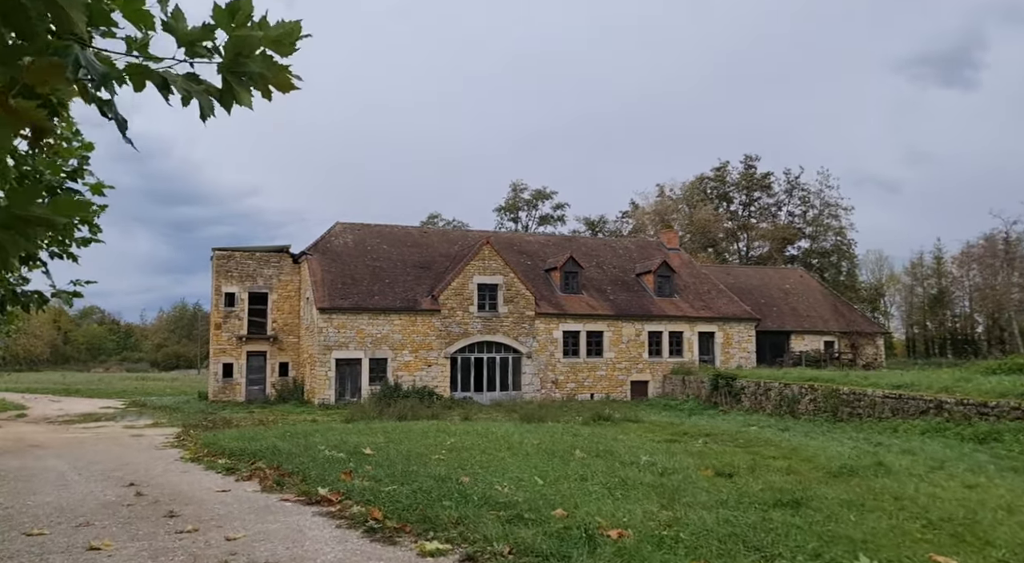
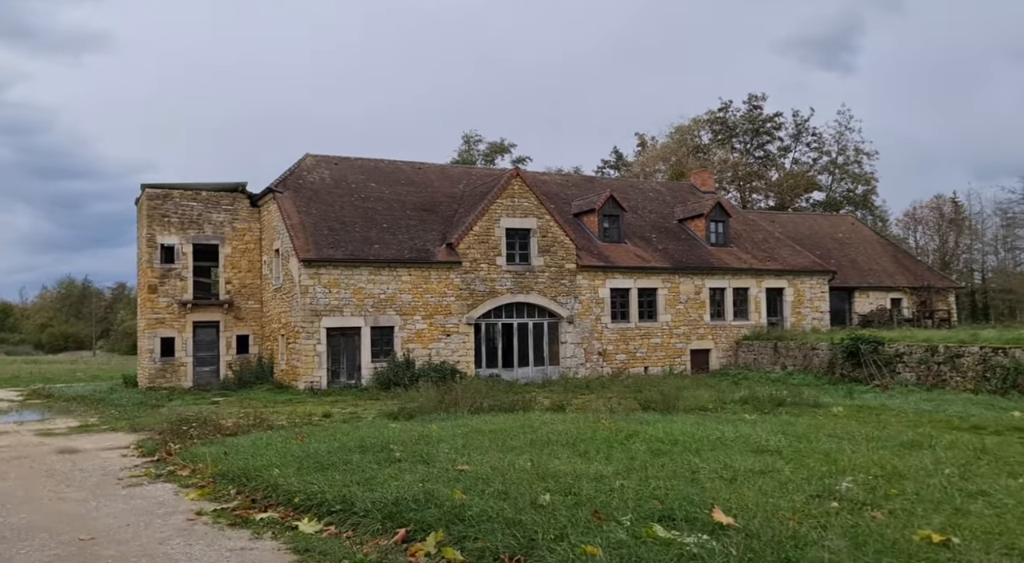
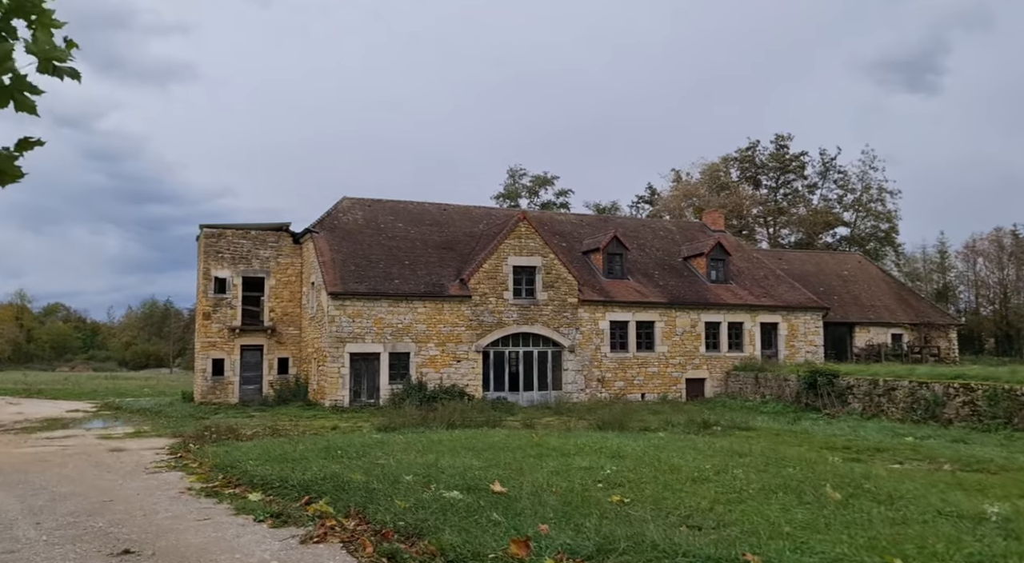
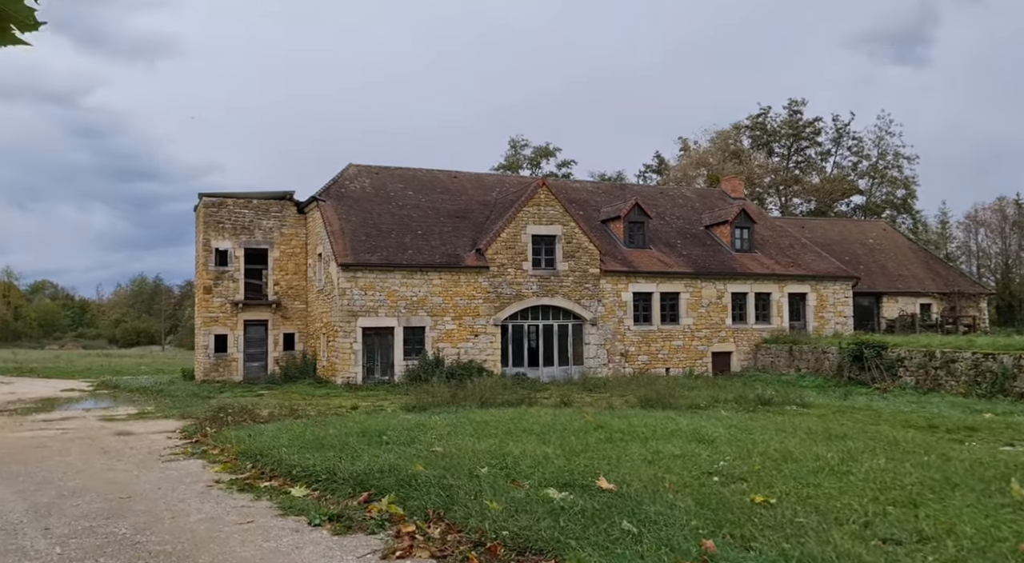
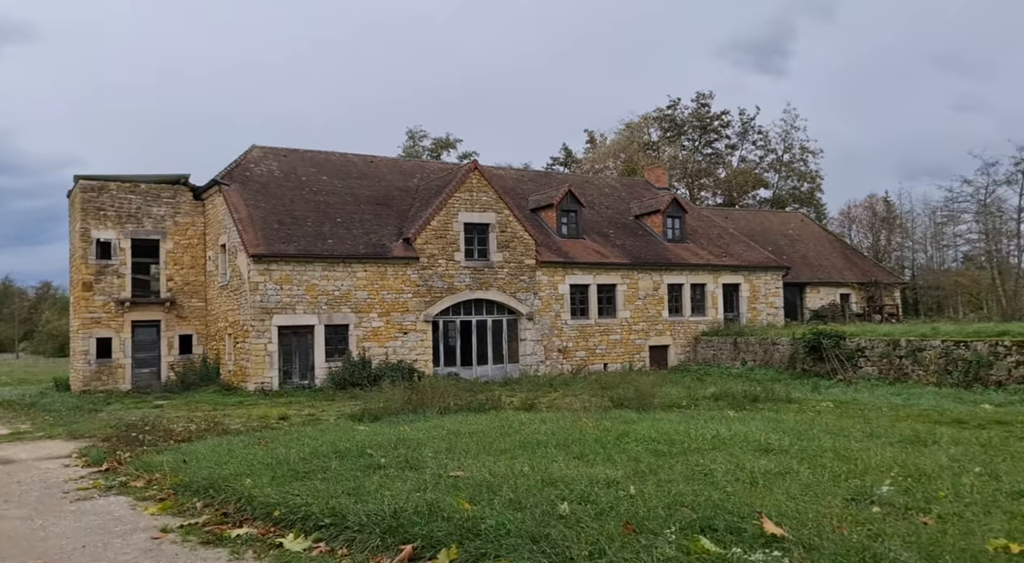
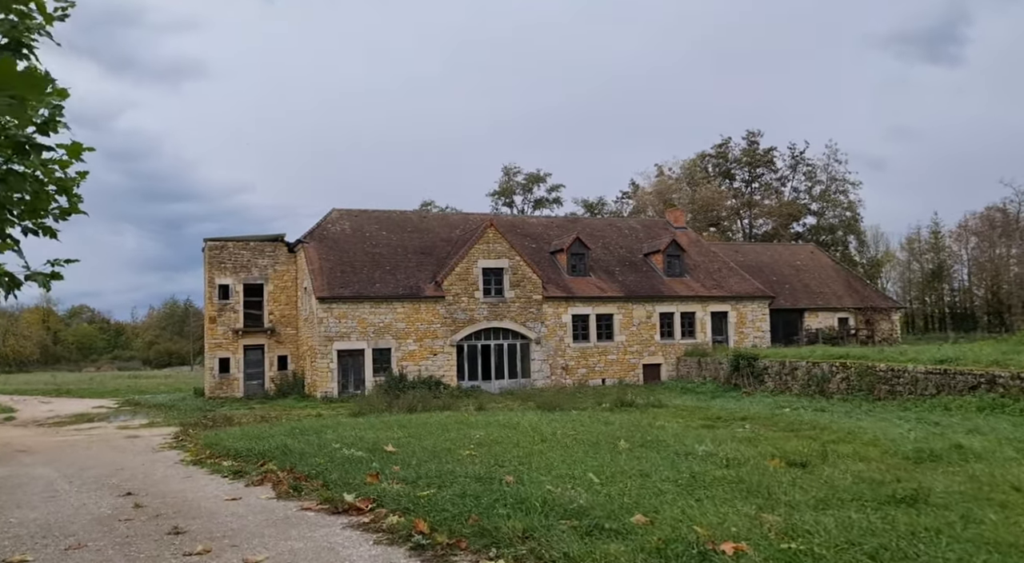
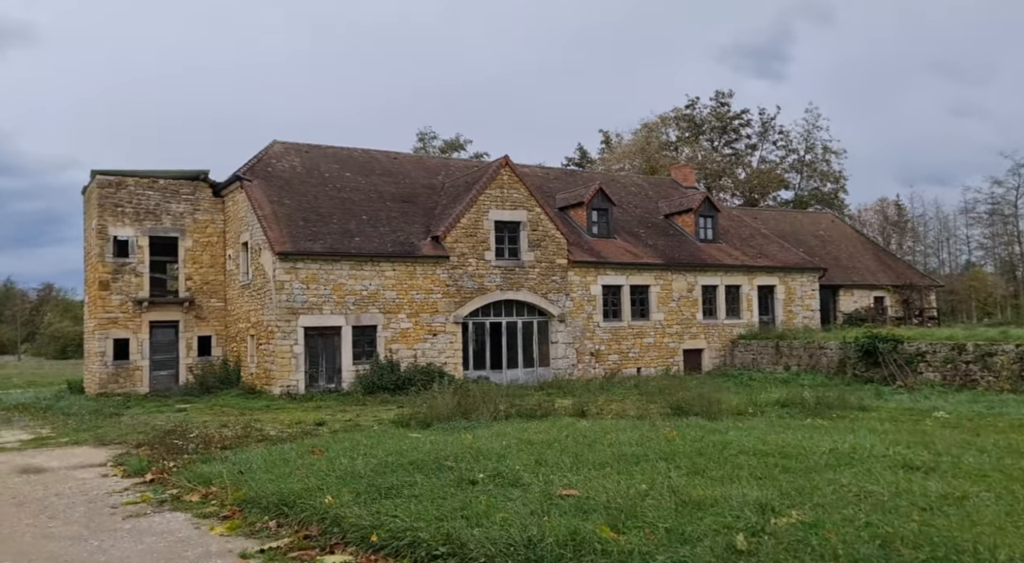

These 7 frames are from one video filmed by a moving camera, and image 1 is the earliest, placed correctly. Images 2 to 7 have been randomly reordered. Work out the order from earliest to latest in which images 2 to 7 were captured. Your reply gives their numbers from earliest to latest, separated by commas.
6, 3, 4, 2, 5, 7
